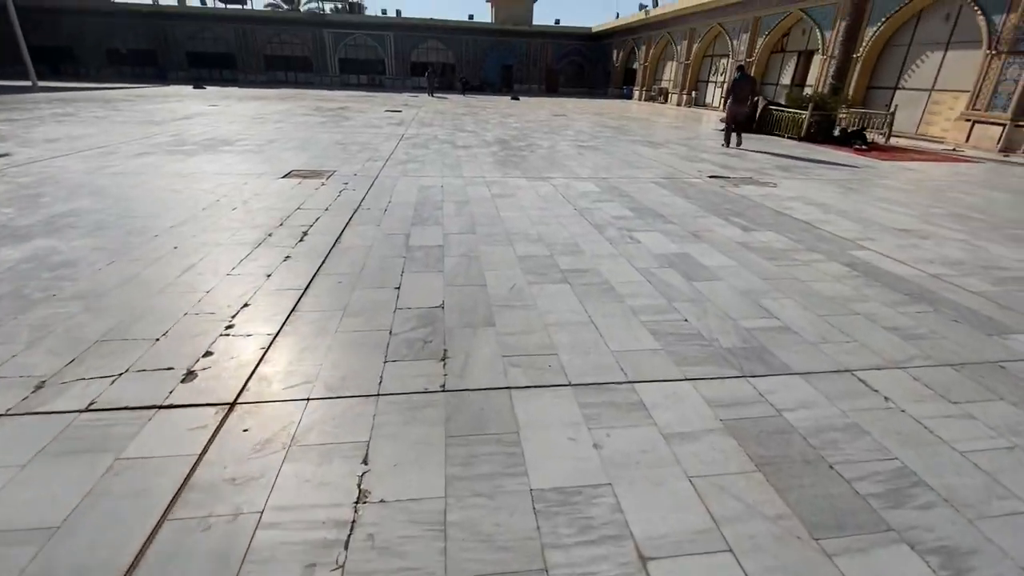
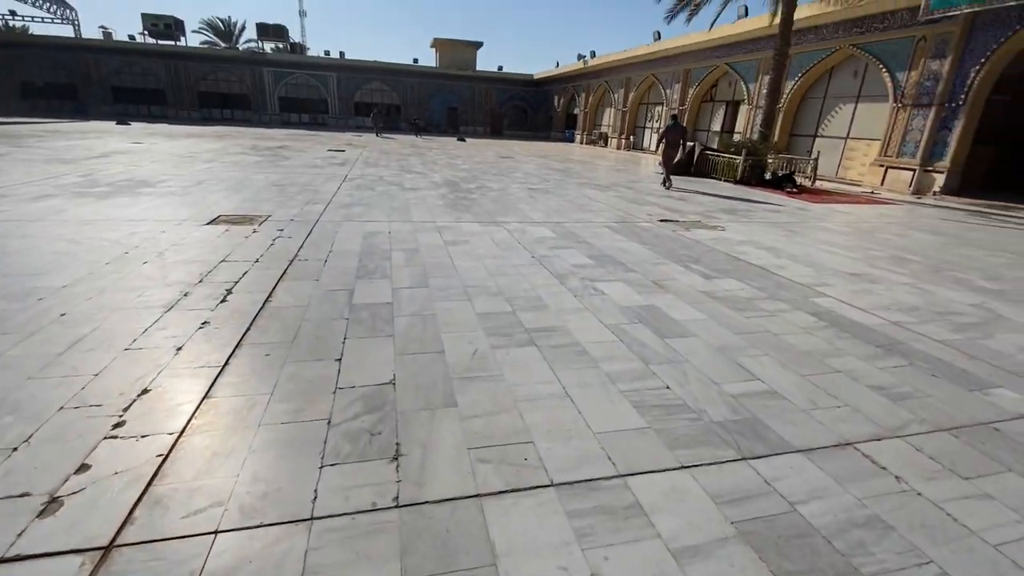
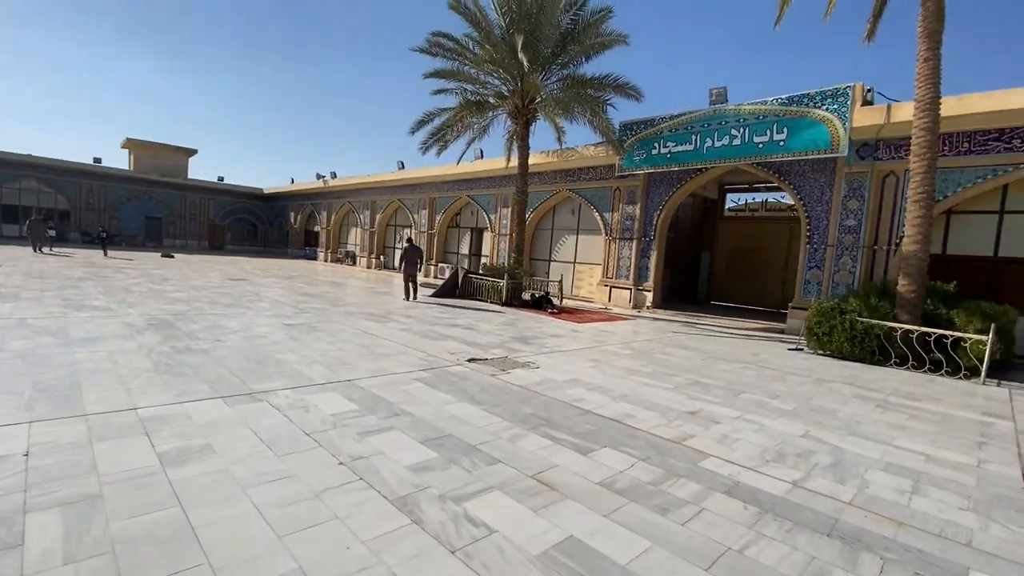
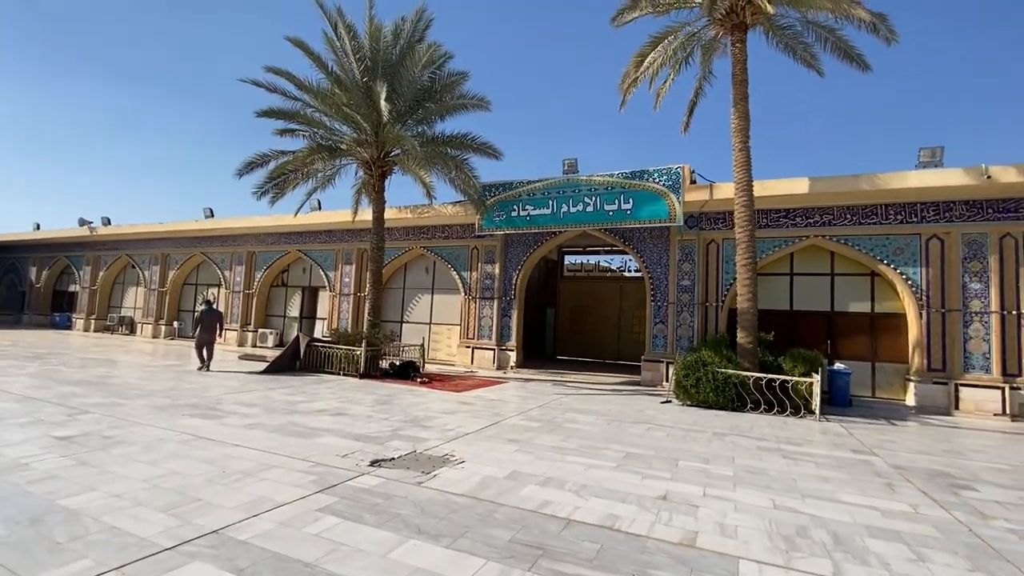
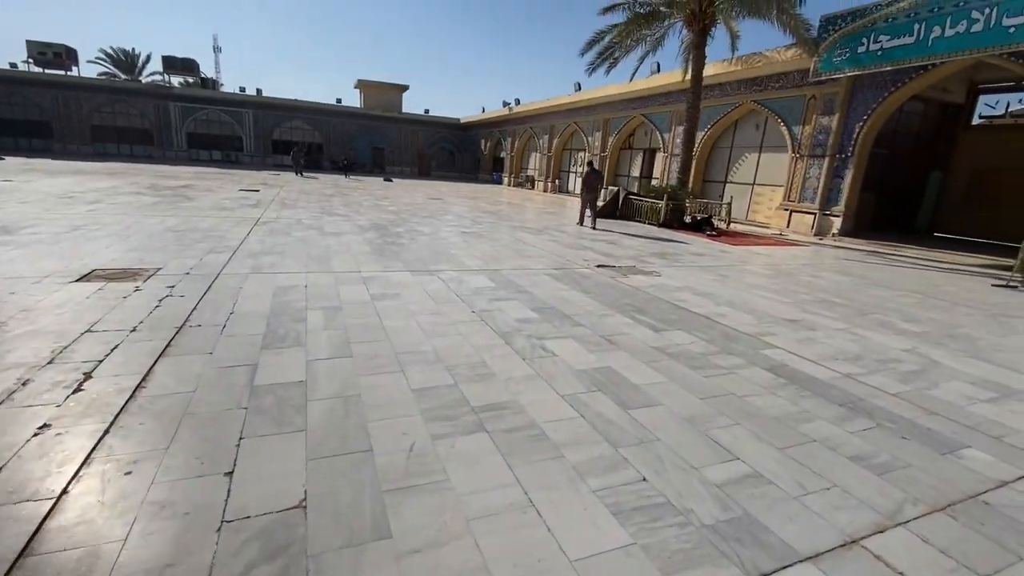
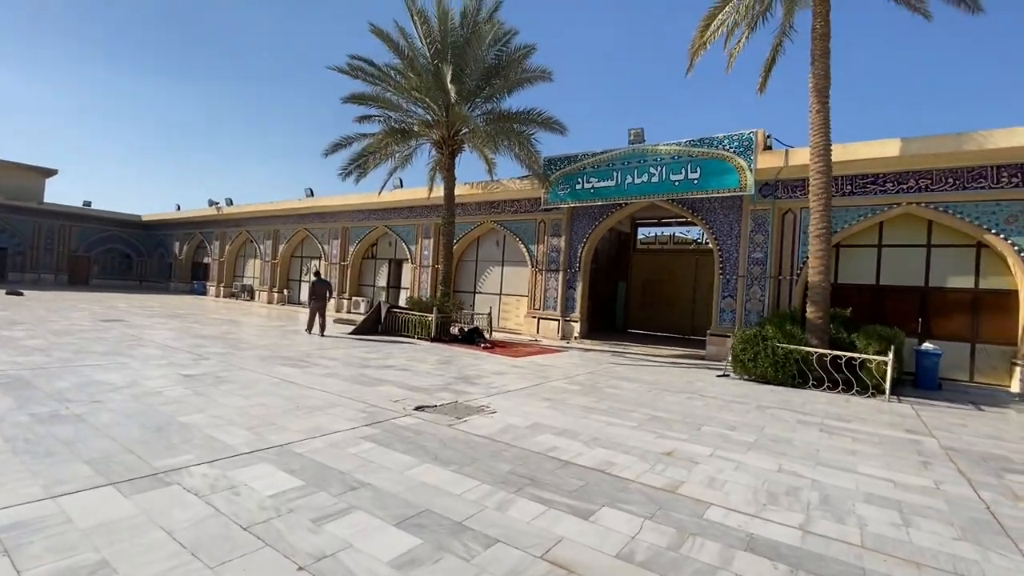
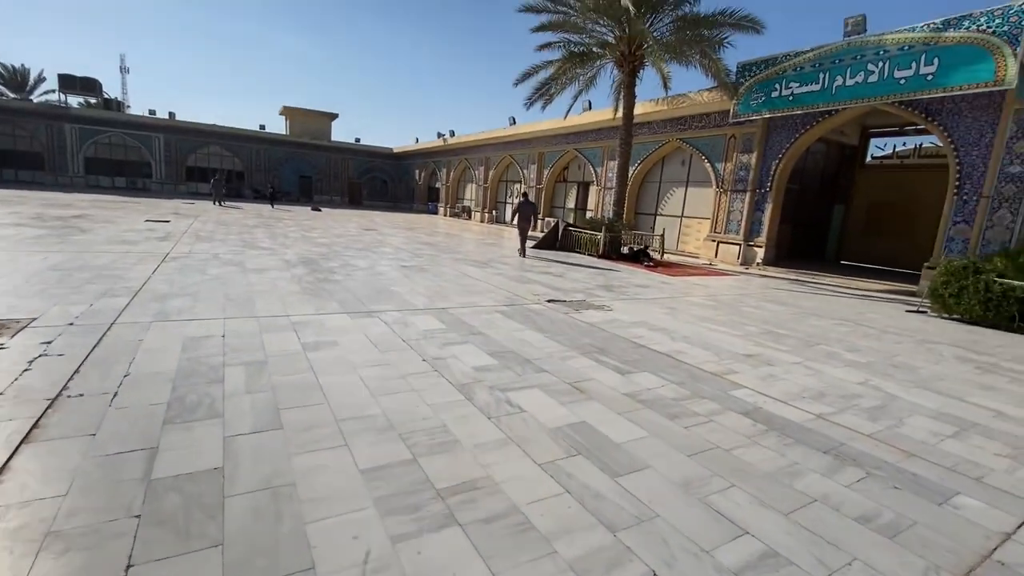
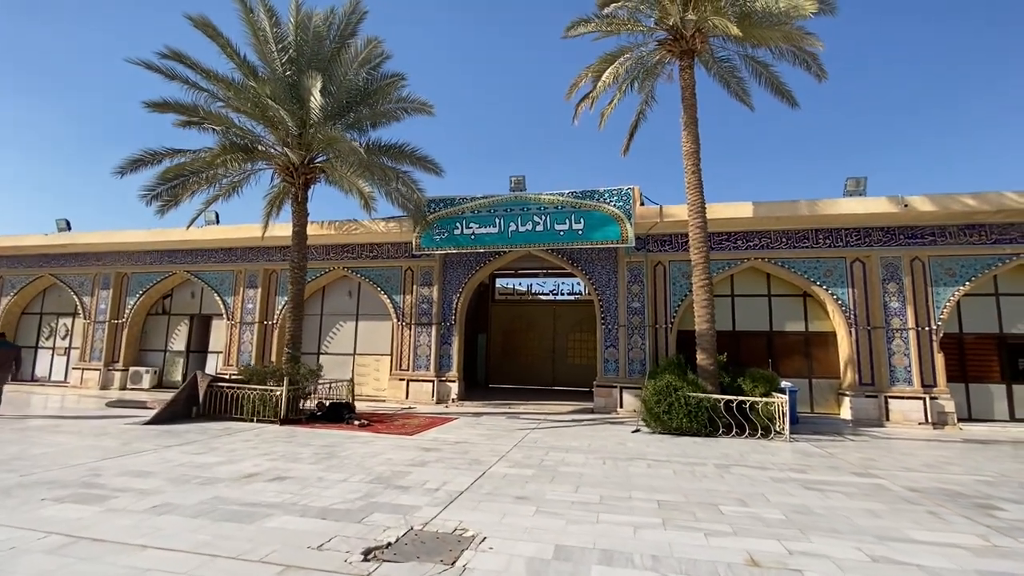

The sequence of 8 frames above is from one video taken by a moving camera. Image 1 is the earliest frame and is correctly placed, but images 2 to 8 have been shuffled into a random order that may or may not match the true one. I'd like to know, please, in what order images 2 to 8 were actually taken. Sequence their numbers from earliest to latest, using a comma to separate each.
2, 5, 7, 3, 6, 4, 8
